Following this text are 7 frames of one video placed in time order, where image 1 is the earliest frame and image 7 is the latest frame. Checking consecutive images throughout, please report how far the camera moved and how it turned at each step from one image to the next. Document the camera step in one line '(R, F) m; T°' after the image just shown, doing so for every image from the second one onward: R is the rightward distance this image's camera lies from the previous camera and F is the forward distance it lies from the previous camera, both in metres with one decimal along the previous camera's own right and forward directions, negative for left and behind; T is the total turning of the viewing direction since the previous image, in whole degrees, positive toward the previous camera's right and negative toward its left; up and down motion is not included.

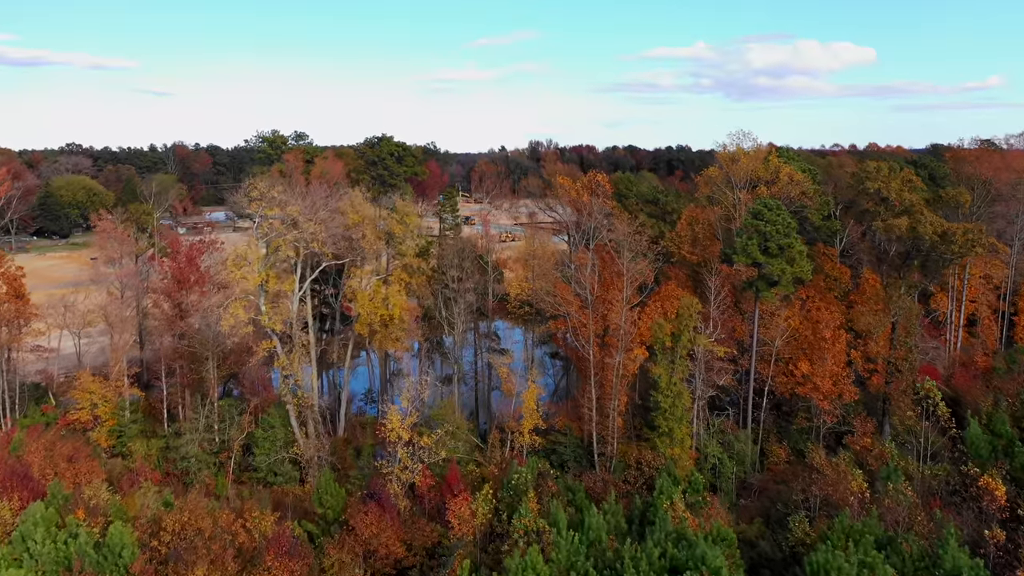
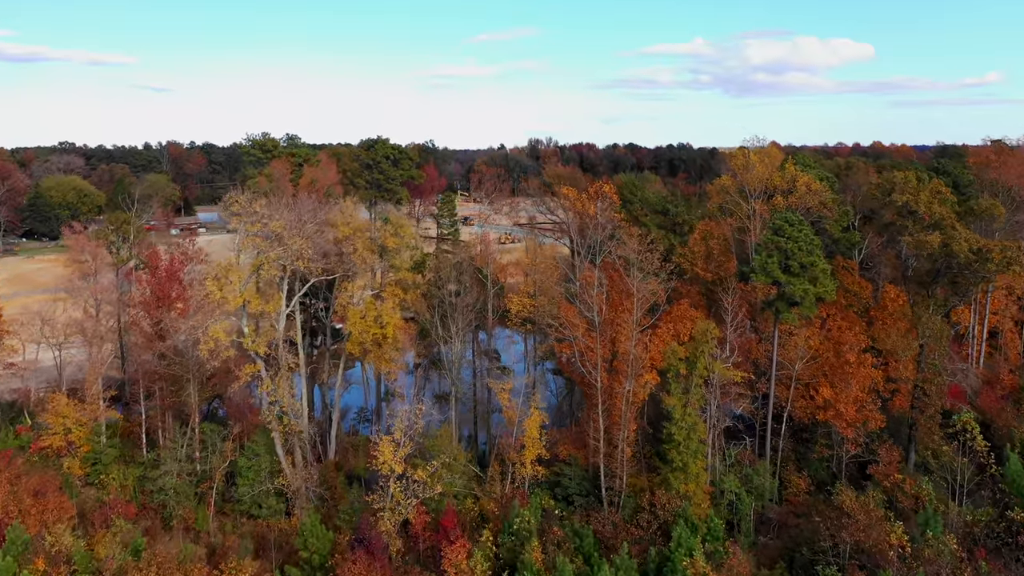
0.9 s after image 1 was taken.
(-0.1, +2.0) m; 0°
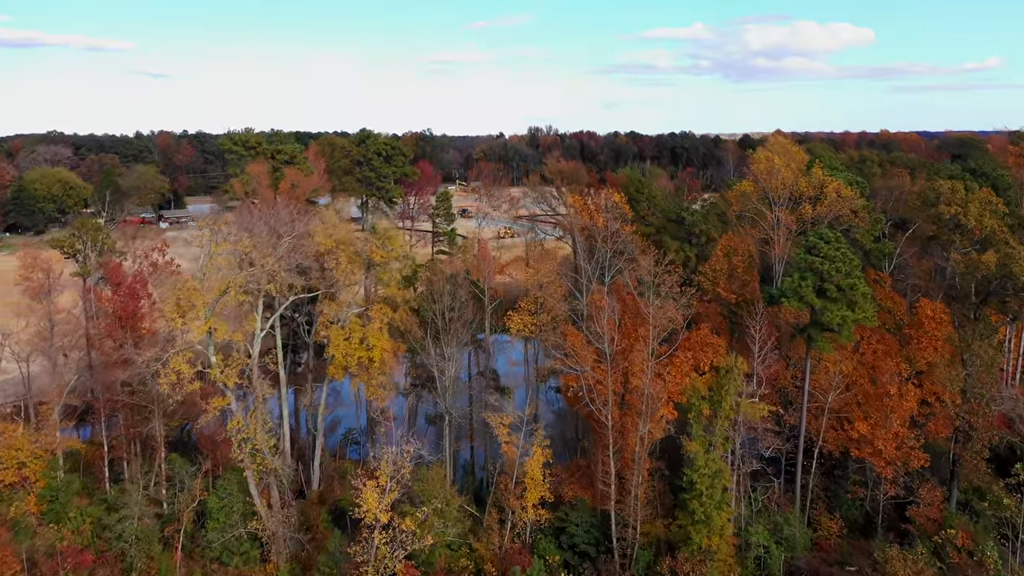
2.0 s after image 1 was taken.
(0.0, +3.0) m; 0°
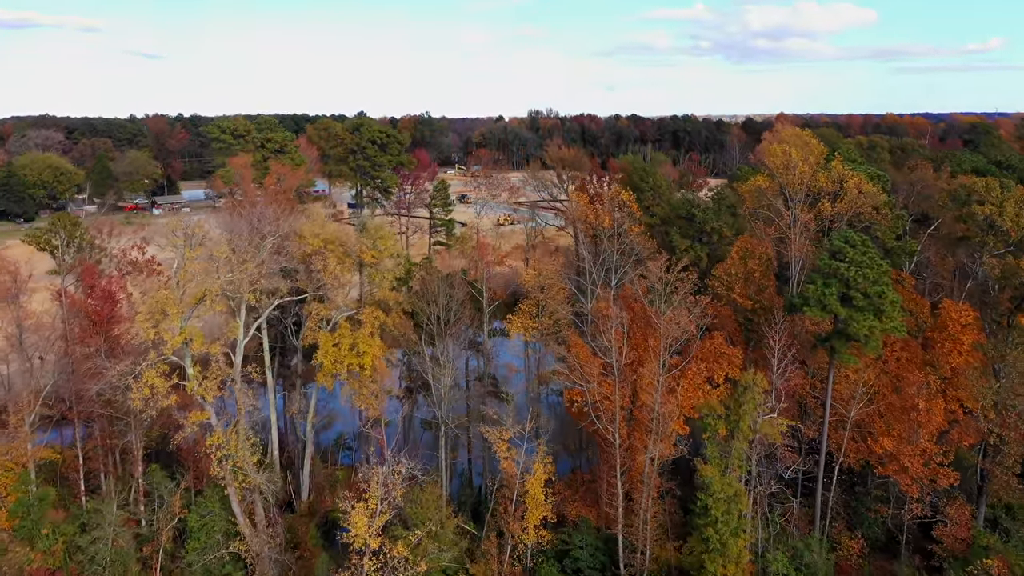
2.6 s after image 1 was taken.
(0.0, +1.8) m; 0°
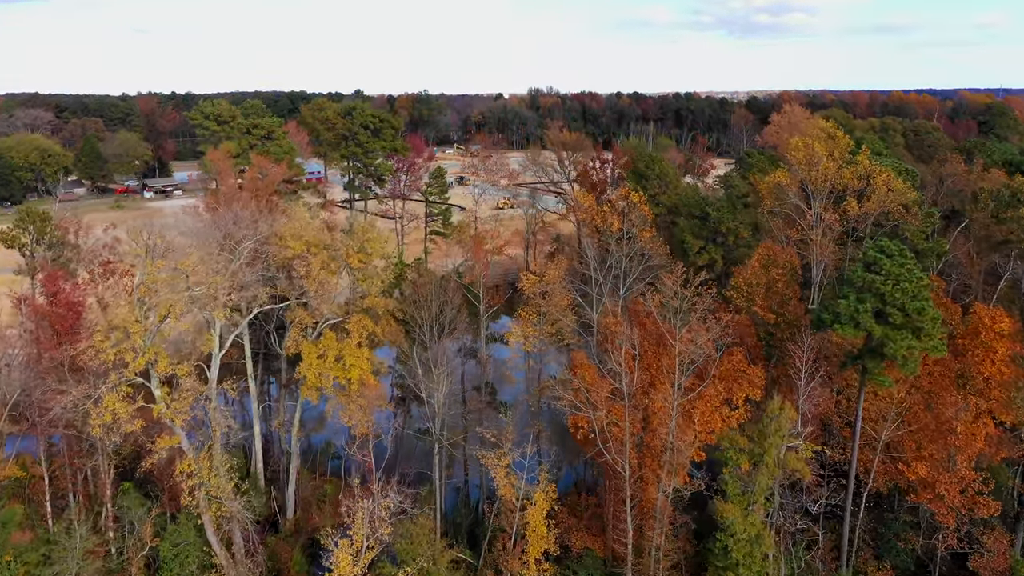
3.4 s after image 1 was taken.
(0.0, +2.1) m; 0°
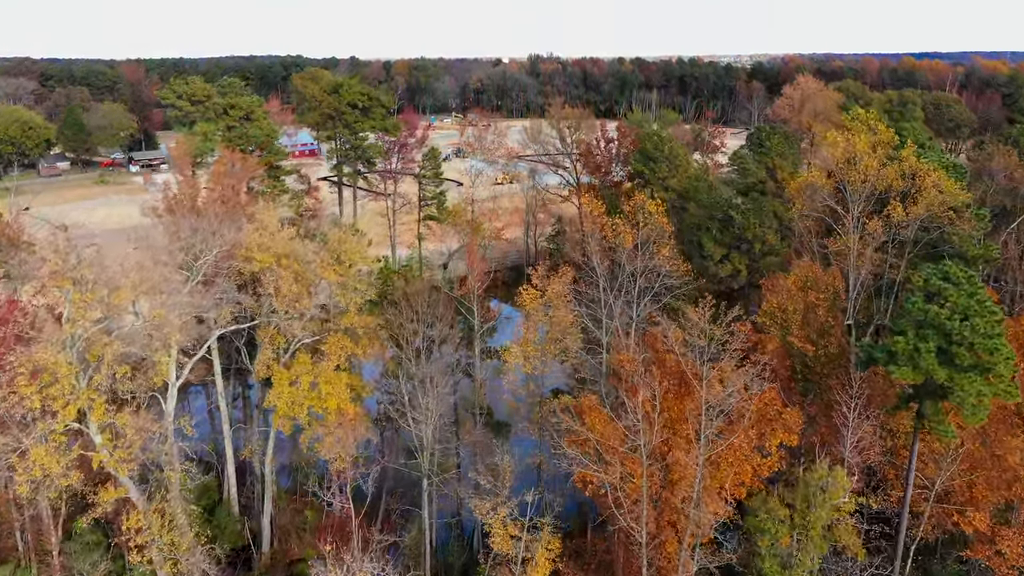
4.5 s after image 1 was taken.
(+0.1, +3.0) m; 0°
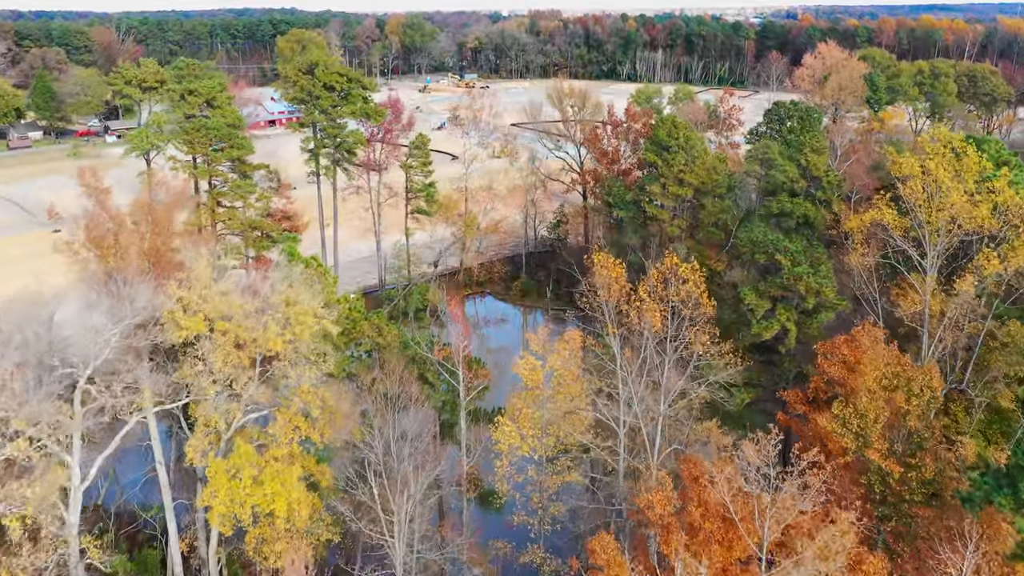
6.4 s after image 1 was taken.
(+0.1, +4.6) m; 0°
